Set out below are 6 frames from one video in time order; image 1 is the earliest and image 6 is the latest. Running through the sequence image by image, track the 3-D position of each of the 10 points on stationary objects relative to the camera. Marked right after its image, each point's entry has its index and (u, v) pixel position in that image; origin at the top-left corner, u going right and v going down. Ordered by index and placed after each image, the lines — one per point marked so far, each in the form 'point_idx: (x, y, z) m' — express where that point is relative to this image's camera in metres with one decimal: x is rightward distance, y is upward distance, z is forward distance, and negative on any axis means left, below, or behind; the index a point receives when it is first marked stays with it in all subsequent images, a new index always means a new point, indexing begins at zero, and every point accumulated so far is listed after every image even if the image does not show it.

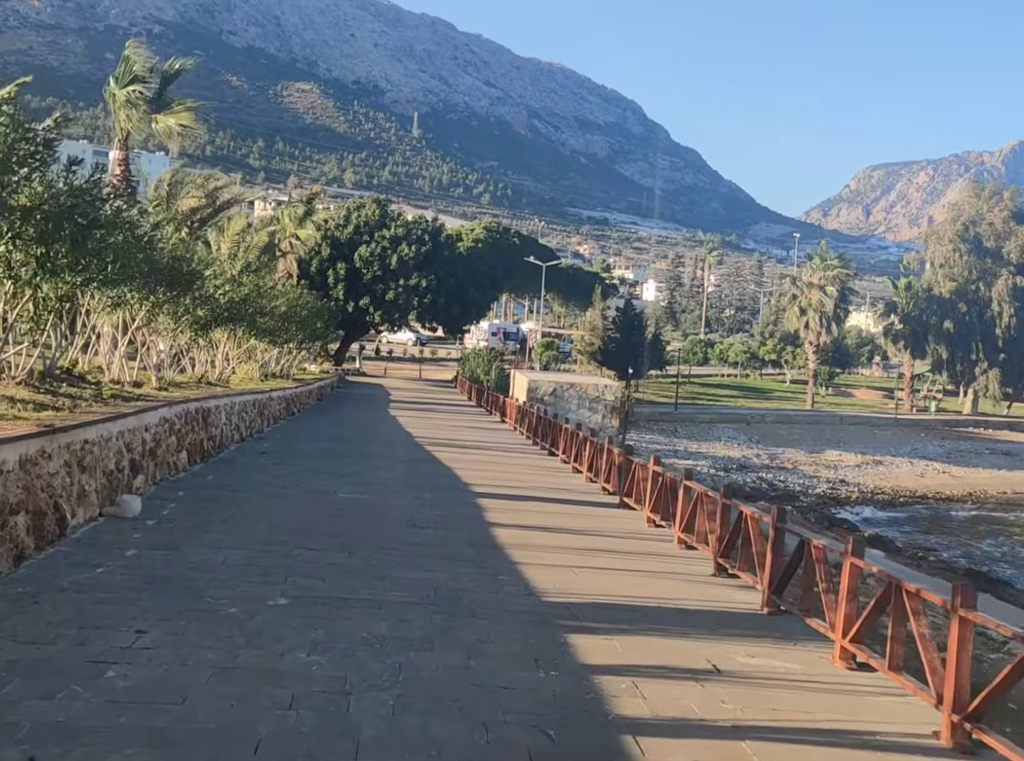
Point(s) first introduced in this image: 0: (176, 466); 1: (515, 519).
0: (-3.9, -1.0, +15.1) m
1: (0.0, -1.5, +13.7) m
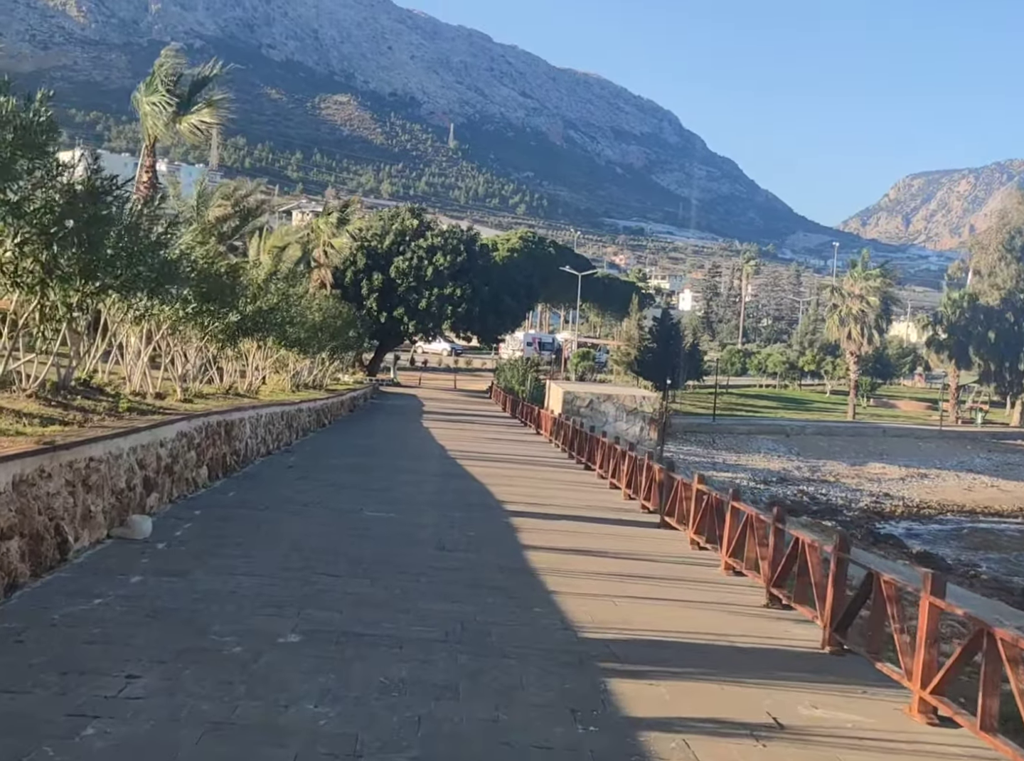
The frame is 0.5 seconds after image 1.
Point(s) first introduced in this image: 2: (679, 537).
0: (-3.5, -1.1, +14.4) m
1: (+0.4, -1.6, +12.9) m
2: (+1.8, -1.7, +13.6) m
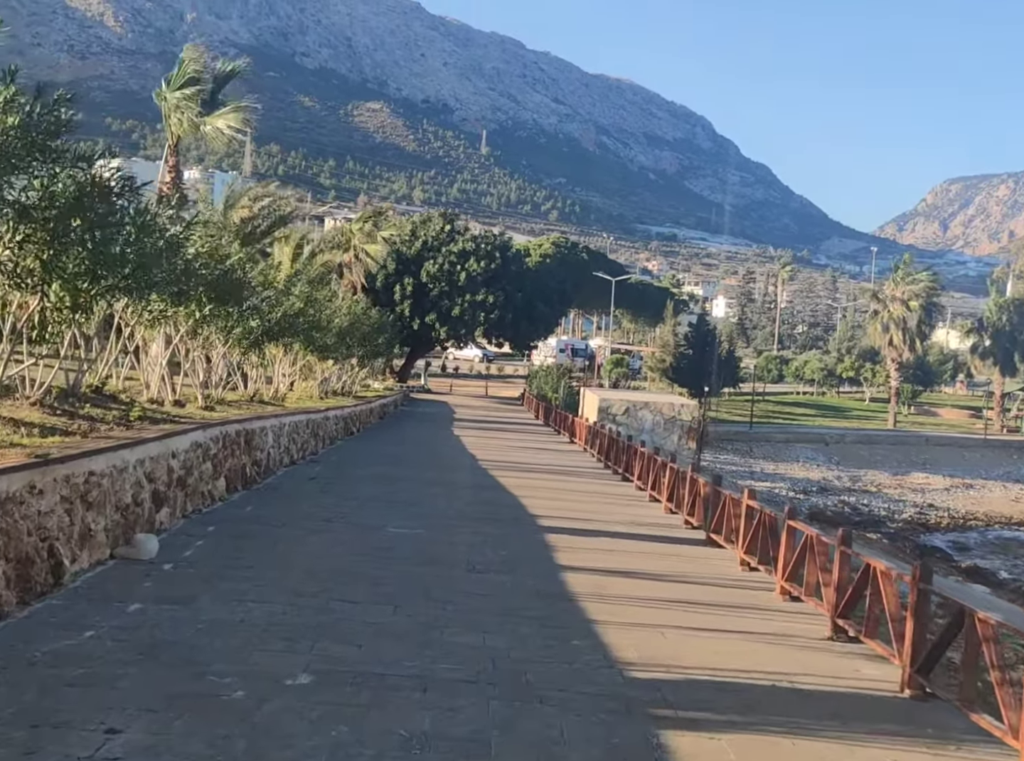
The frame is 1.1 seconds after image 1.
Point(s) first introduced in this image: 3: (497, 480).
0: (-3.1, -1.2, +13.6) m
1: (+0.7, -1.7, +12.0) m
2: (+2.1, -1.7, +12.7) m
3: (-0.2, -1.6, +19.9) m
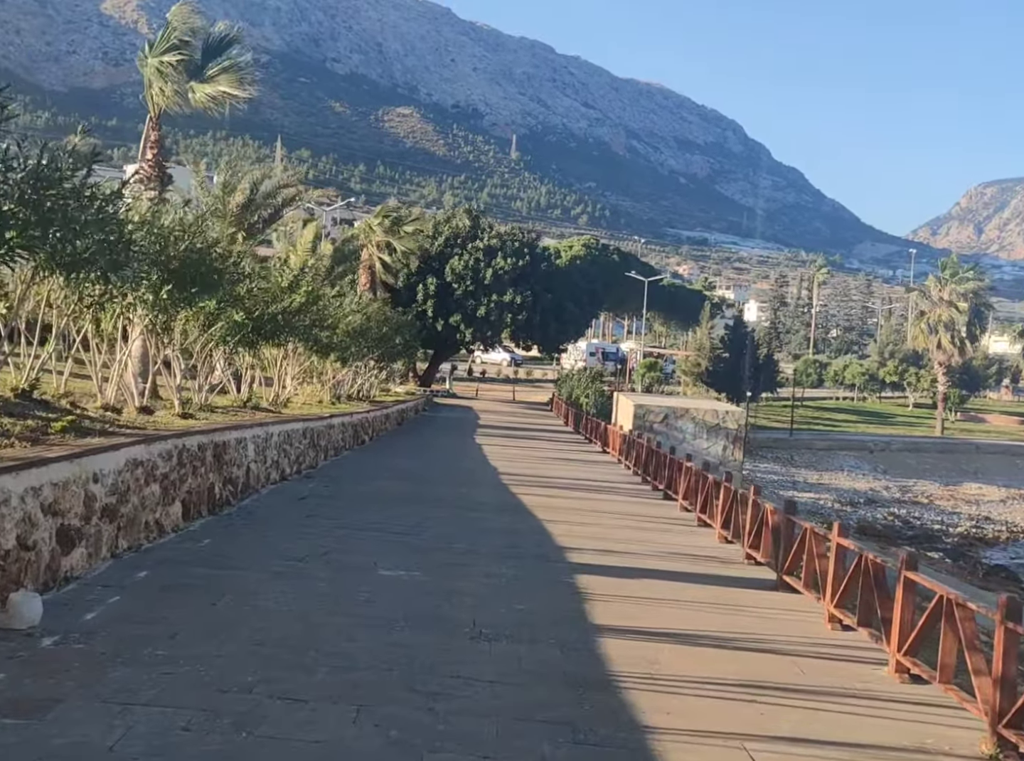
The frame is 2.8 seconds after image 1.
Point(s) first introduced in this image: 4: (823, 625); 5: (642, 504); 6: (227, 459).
0: (-2.9, -1.2, +10.9) m
1: (+0.9, -1.7, +9.2) m
2: (+2.3, -1.8, +9.9) m
3: (+0.1, -1.6, +17.1) m
4: (+2.3, -1.8, +9.3) m
5: (+1.8, -1.7, +18.2) m
6: (-2.9, -0.8, +13.5) m
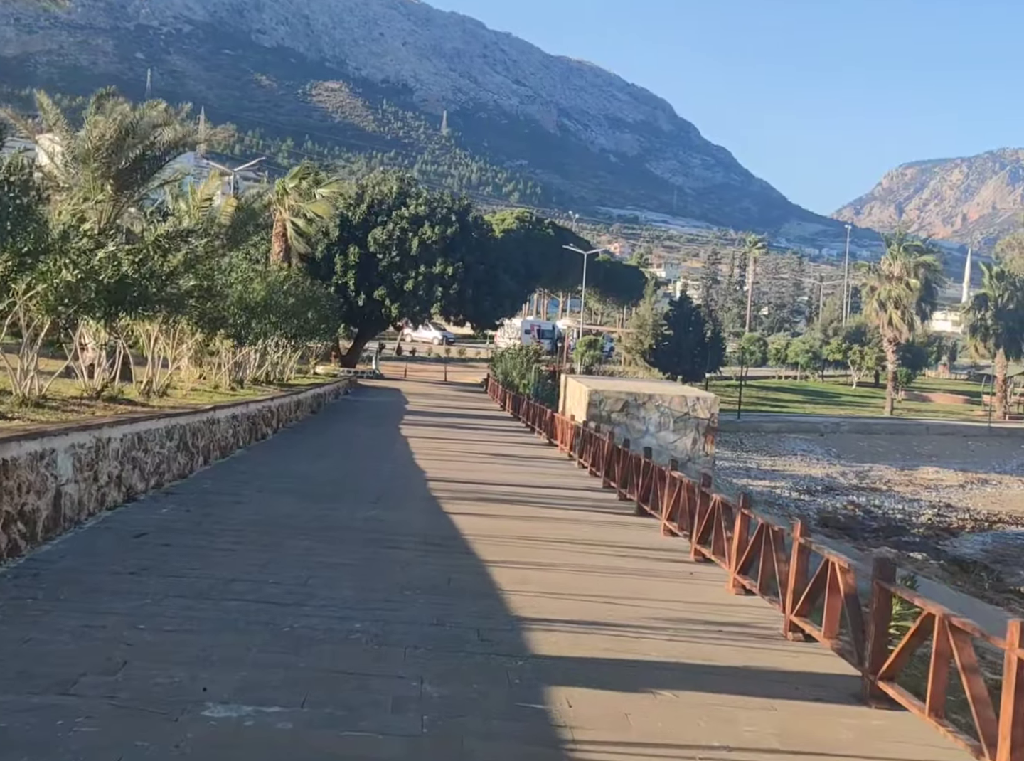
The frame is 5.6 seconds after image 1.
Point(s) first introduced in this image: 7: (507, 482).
0: (-3.3, -1.2, +6.4) m
1: (+0.6, -1.6, +4.9) m
2: (+2.0, -1.7, +5.7) m
3: (-0.5, -1.4, +12.8) m
4: (+2.0, -1.7, +5.1) m
5: (+1.1, -1.6, +14.0) m
6: (-3.4, -0.7, +9.0) m
7: (-0.1, -1.4, +18.1) m
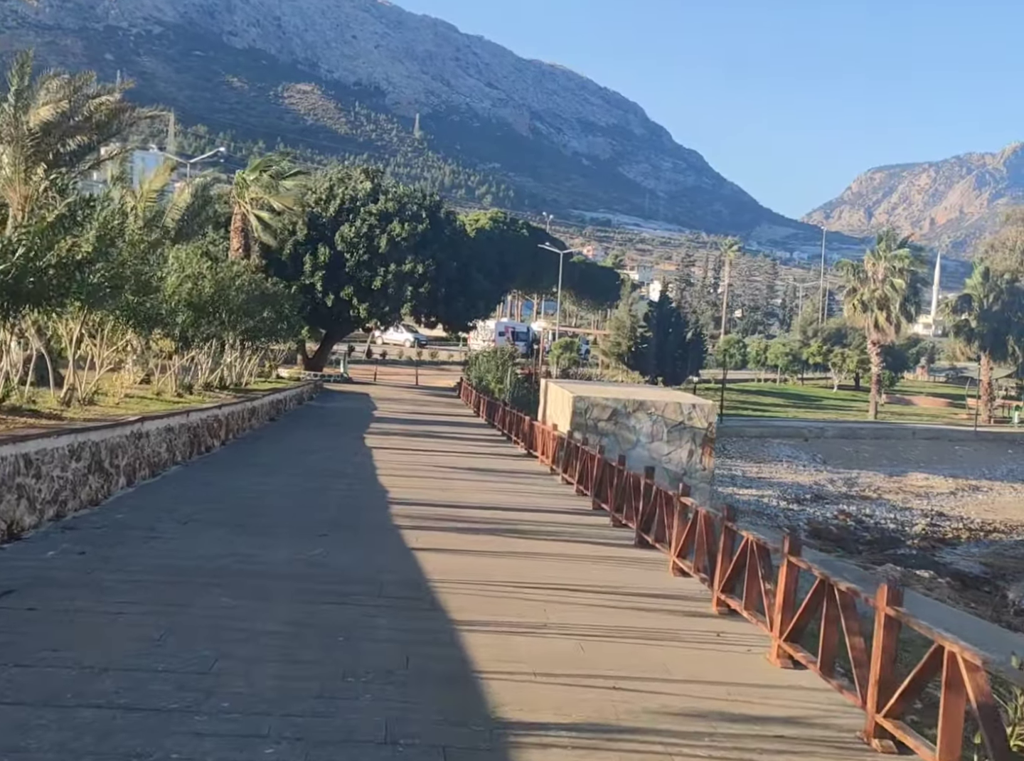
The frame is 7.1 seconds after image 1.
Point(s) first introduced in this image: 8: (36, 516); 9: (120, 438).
0: (-3.3, -1.2, +3.9) m
1: (+0.6, -1.7, +2.5) m
2: (+1.9, -1.7, +3.3) m
3: (-0.7, -1.5, +10.3) m
4: (+2.0, -1.8, +2.7) m
5: (+0.9, -1.6, +11.6) m
6: (-3.5, -0.8, +6.5) m
7: (-0.4, -1.5, +15.7) m
8: (-3.9, -1.1, +10.9) m
9: (-4.2, -0.6, +14.0) m
